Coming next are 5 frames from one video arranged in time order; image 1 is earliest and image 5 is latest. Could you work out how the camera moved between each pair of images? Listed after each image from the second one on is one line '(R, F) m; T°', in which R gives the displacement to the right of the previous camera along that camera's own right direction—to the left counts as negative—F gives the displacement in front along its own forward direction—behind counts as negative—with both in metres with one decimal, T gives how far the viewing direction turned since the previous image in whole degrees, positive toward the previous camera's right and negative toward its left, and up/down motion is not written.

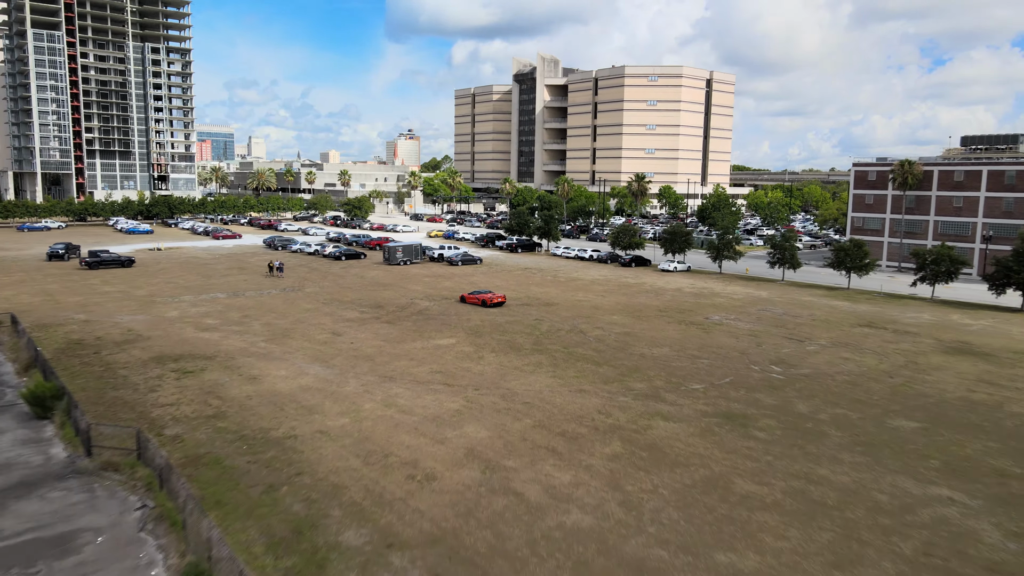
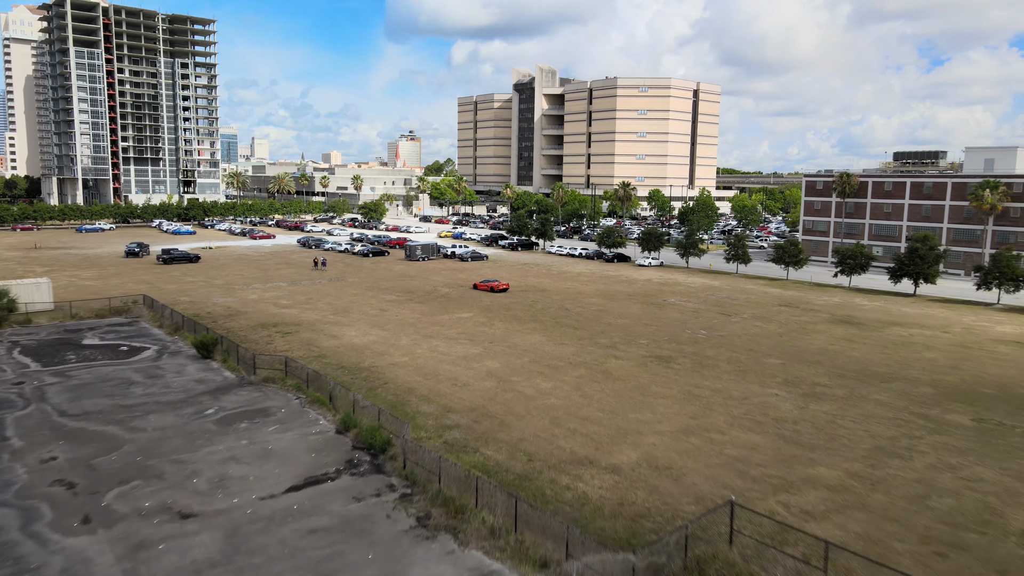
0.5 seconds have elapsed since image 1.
(-0.1, -7.9) m; 0°
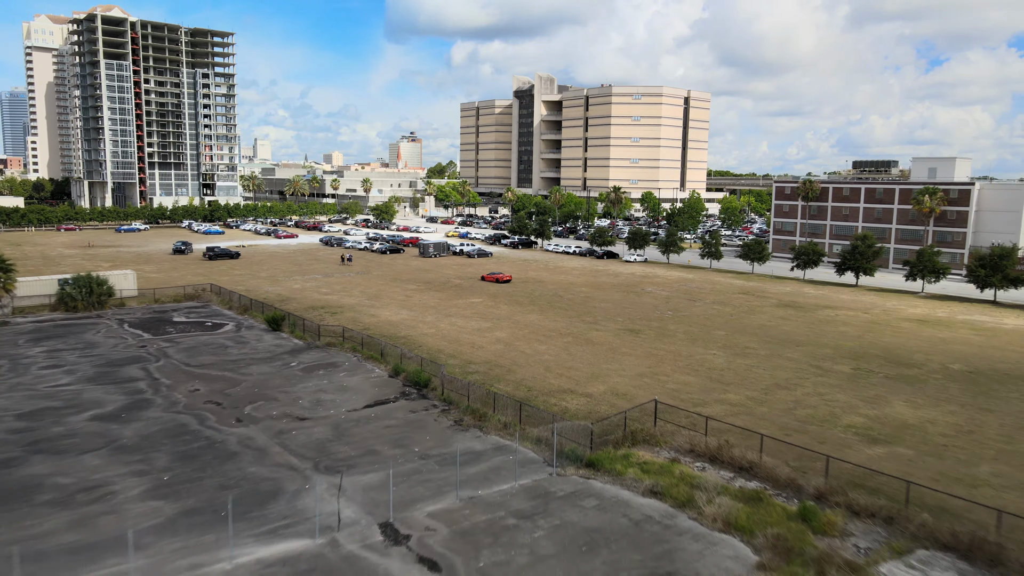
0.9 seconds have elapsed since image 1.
(-0.1, -6.4) m; 0°
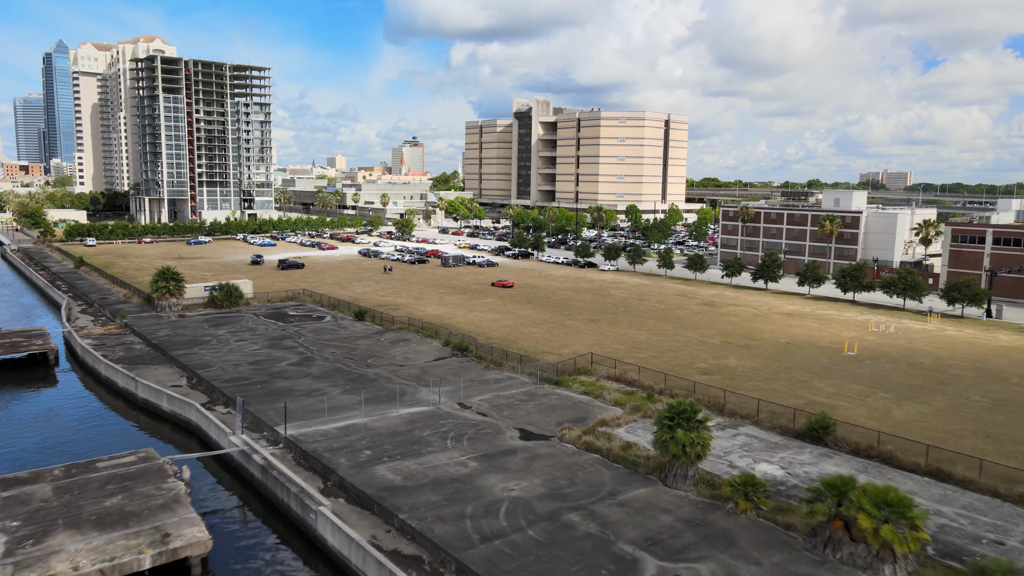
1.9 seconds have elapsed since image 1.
(-0.2, -15.7) m; 0°
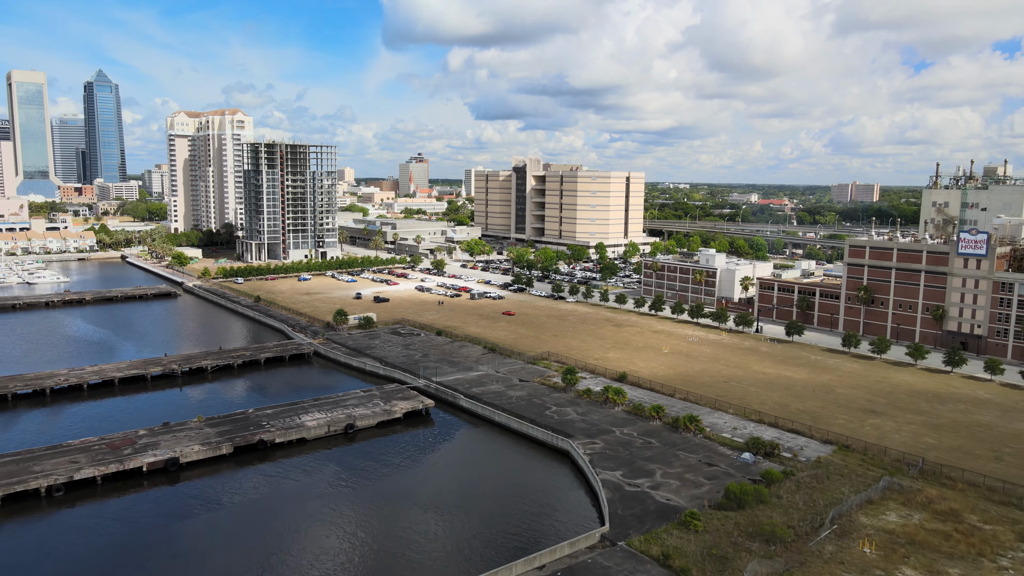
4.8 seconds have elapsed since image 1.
(-0.5, -45.4) m; 0°
